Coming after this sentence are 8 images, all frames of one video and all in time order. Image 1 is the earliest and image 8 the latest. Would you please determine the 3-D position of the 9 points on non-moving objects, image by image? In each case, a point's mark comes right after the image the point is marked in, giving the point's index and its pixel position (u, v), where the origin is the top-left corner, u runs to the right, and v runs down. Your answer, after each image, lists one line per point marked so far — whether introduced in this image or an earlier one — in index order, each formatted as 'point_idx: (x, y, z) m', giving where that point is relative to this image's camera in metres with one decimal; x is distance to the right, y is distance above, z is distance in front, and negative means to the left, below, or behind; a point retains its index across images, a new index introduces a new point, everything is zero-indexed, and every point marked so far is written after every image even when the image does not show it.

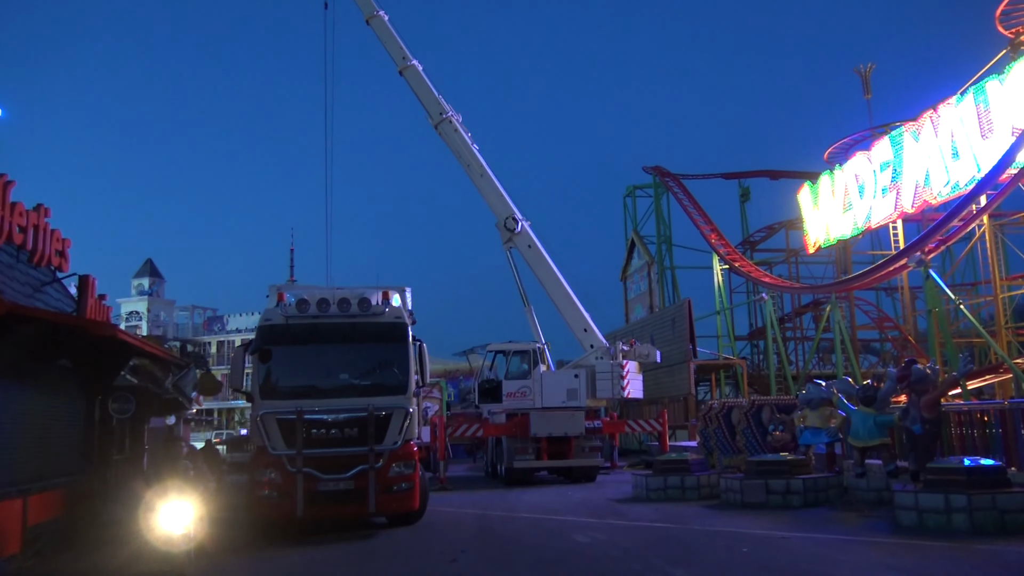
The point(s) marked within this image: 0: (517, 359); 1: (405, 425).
0: (+0.1, -1.6, +19.7) m
1: (-1.3, -1.7, +10.8) m
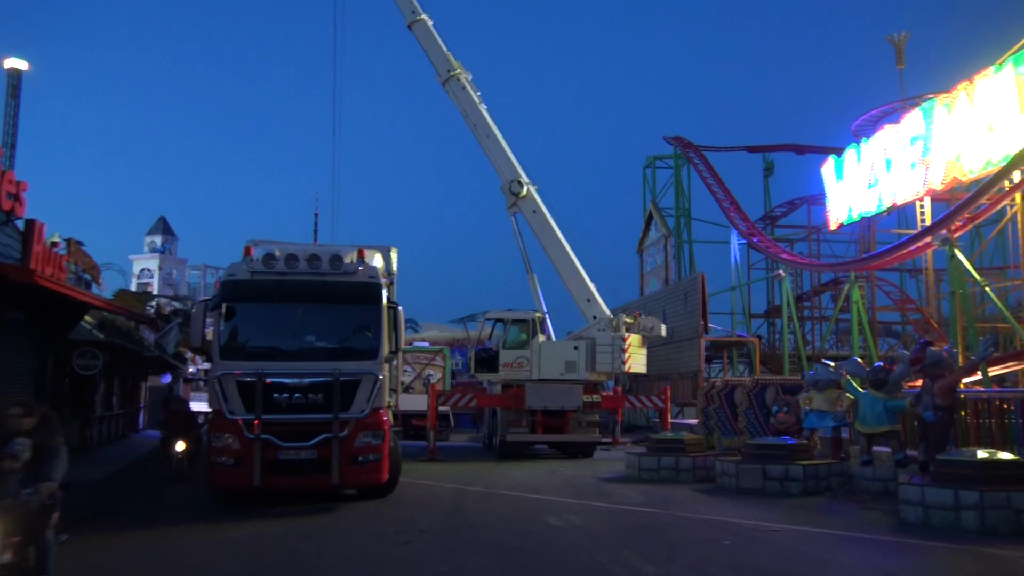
0: (+0.1, -0.9, +18.9) m
1: (-1.6, -1.2, +10.1) m
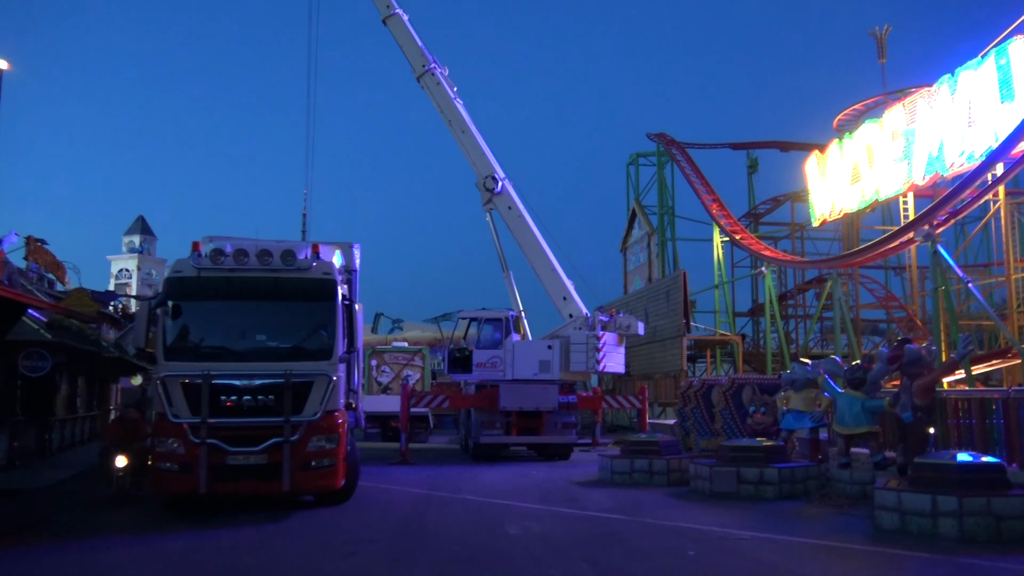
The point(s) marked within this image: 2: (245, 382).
0: (-0.5, -0.9, +18.4) m
1: (-2.0, -1.2, +9.6) m
2: (-2.9, -1.0, +9.4) m
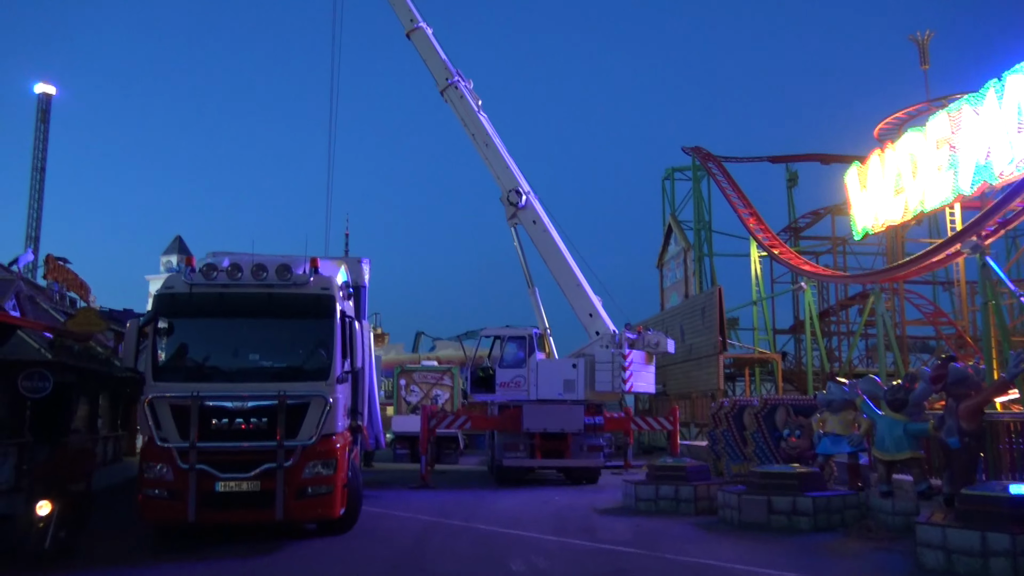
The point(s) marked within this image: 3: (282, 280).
0: (0.0, -1.2, +17.8) m
1: (-1.9, -1.3, +9.1) m
2: (-2.8, -1.2, +8.9) m
3: (-2.5, +0.1, +9.6) m
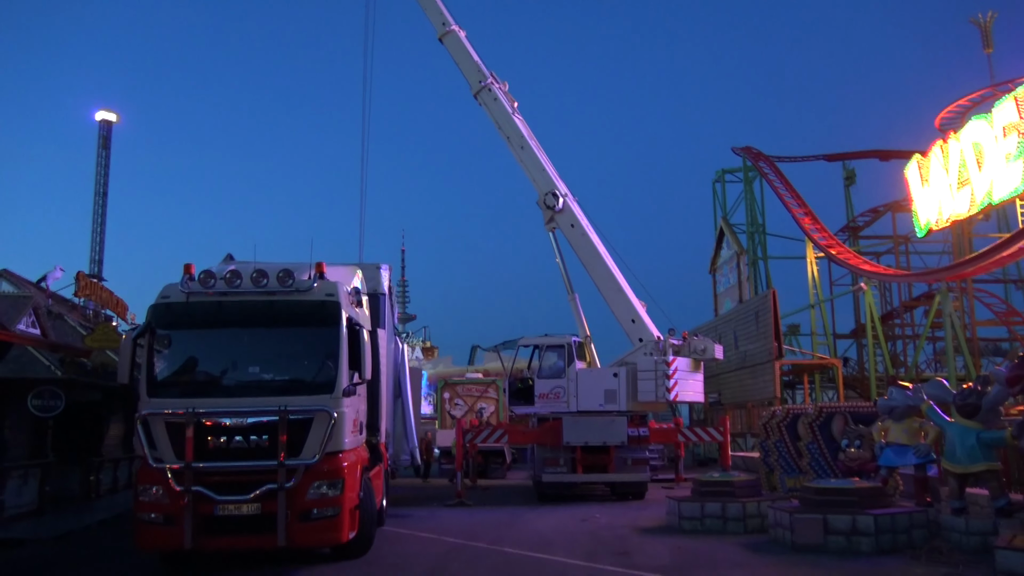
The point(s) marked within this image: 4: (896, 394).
0: (+0.8, -1.3, +17.0) m
1: (-1.8, -1.4, +8.4) m
2: (-2.6, -1.3, +8.3) m
3: (-2.3, 0.0, +8.9) m
4: (+4.7, -1.3, +10.6) m
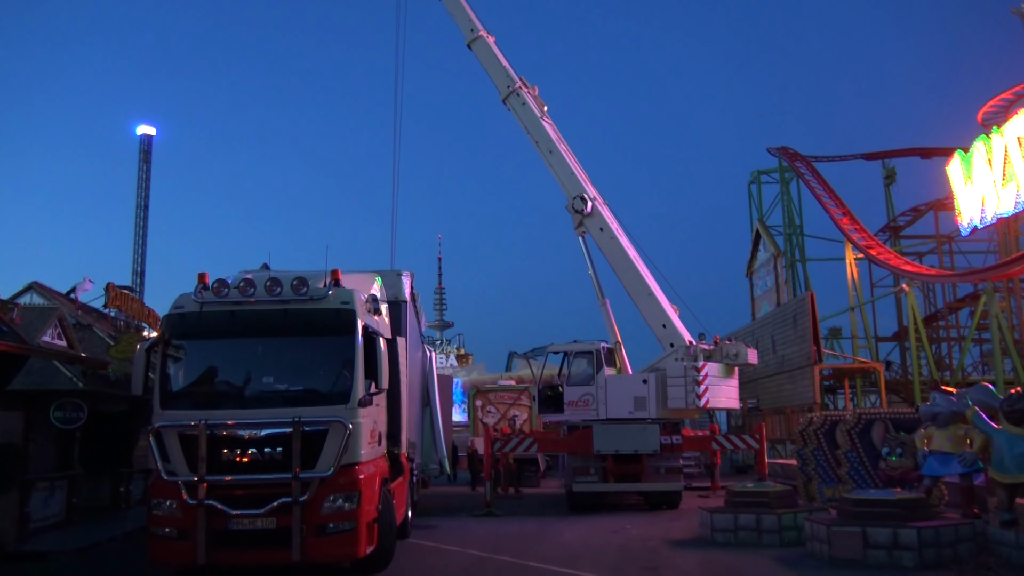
0: (+1.3, -1.4, +16.6) m
1: (-1.6, -1.5, +8.1) m
2: (-2.4, -1.3, +8.1) m
3: (-2.1, -0.1, +8.7) m
4: (+4.9, -1.3, +10.1) m
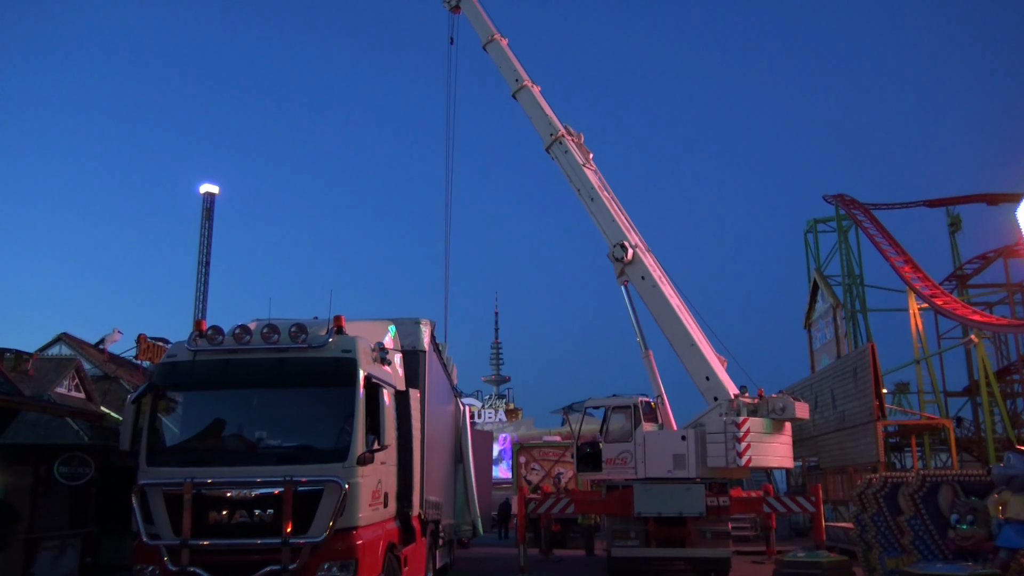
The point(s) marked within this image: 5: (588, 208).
0: (+2.0, -2.3, +15.7) m
1: (-1.5, -1.8, +7.4) m
2: (-2.3, -1.7, +7.4) m
3: (-2.0, -0.5, +8.2) m
4: (+5.1, -1.8, +9.0) m
5: (+1.7, +1.8, +19.8) m
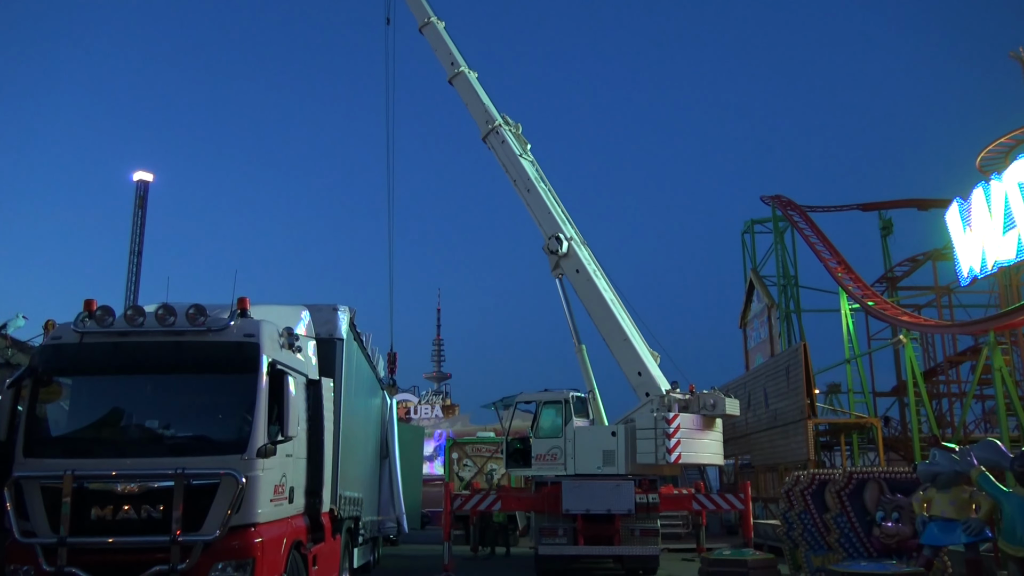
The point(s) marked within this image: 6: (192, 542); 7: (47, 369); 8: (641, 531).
0: (+0.7, -2.2, +15.4) m
1: (-2.2, -1.7, +6.9) m
2: (-3.0, -1.5, +6.8) m
3: (-2.7, -0.3, +7.6) m
4: (+4.3, -1.7, +8.9) m
5: (+0.2, +2.0, +19.4) m
6: (-2.4, -1.9, +6.7) m
7: (-3.9, -0.7, +7.4) m
8: (+2.1, -3.9, +14.2) m
